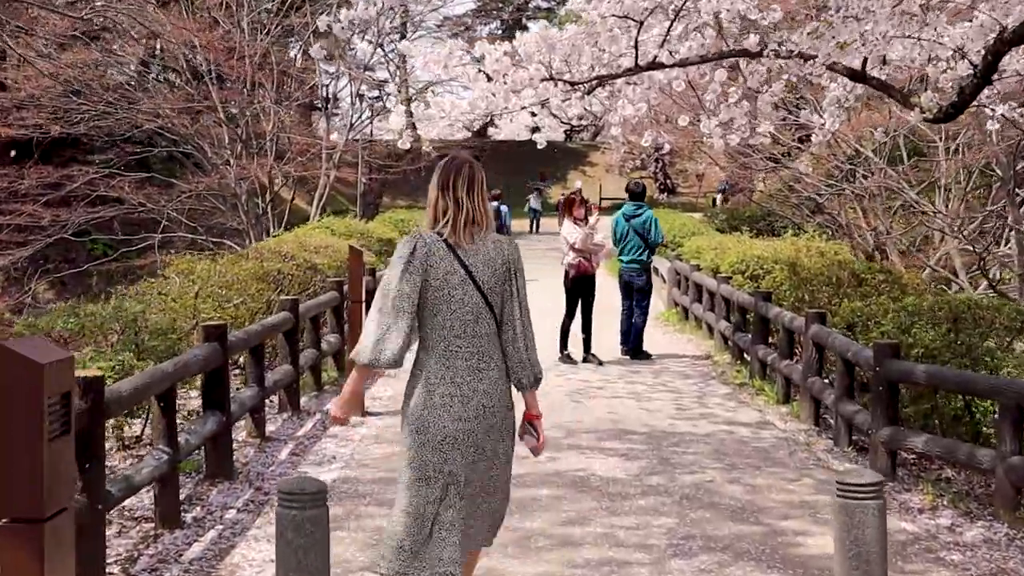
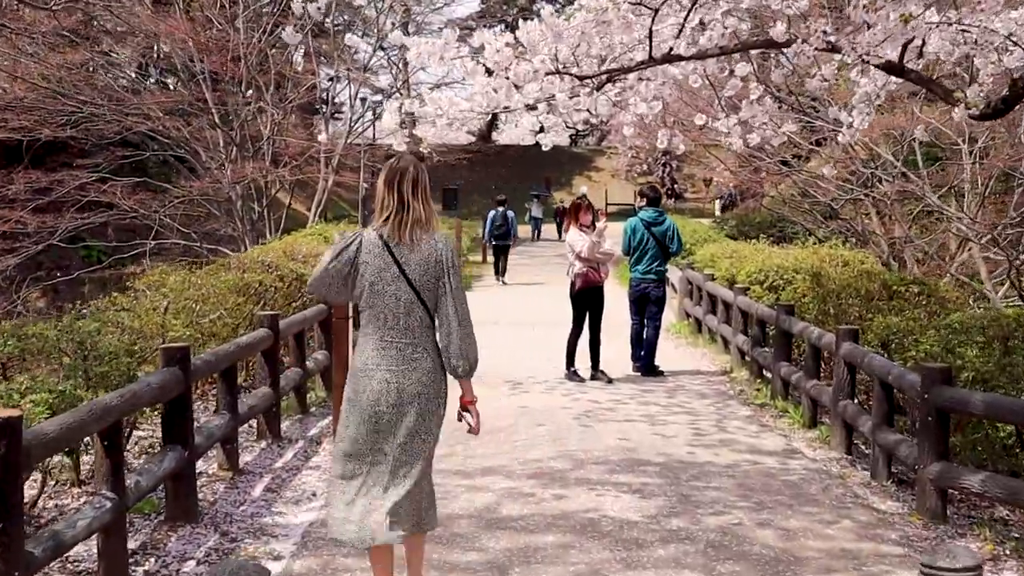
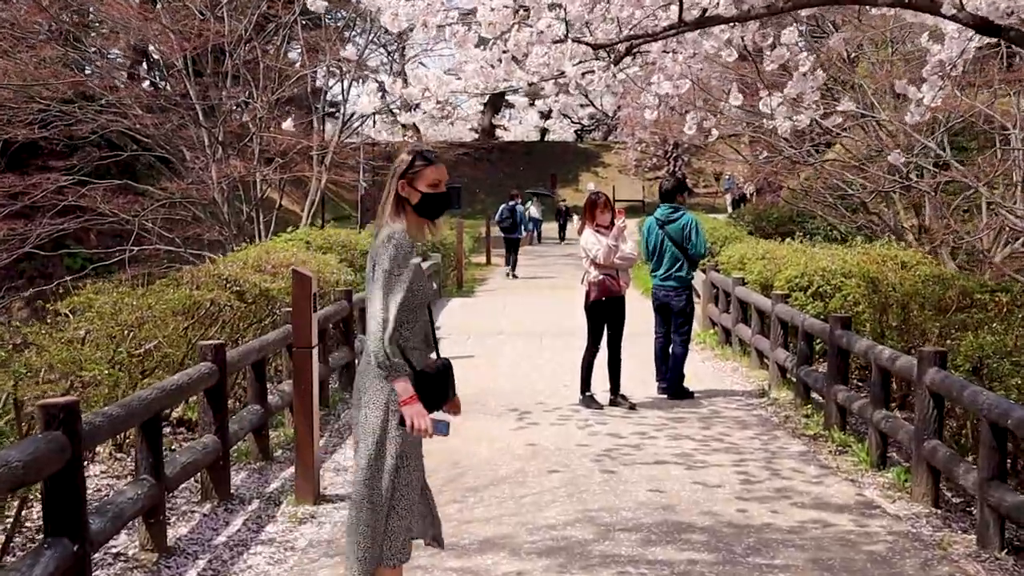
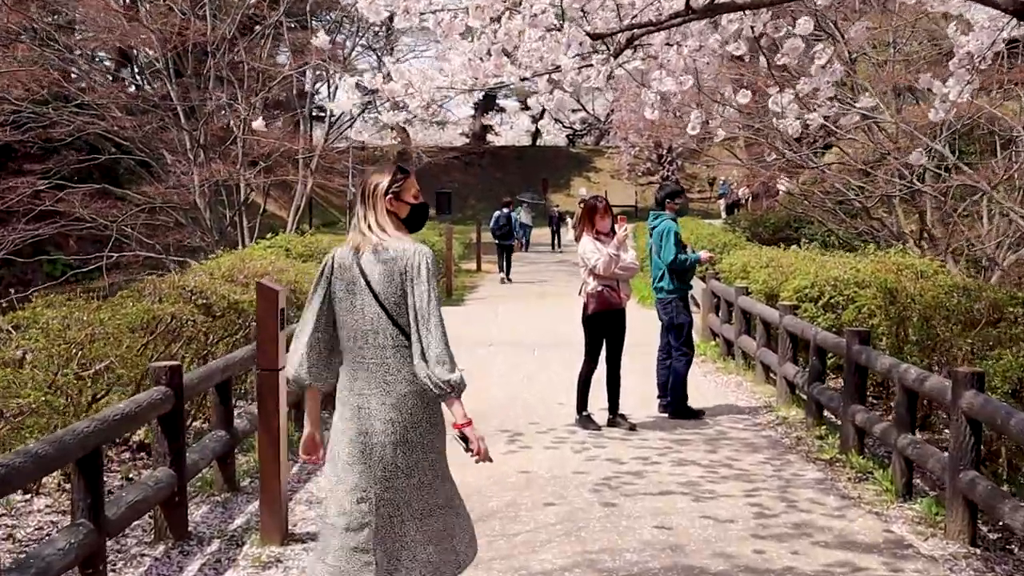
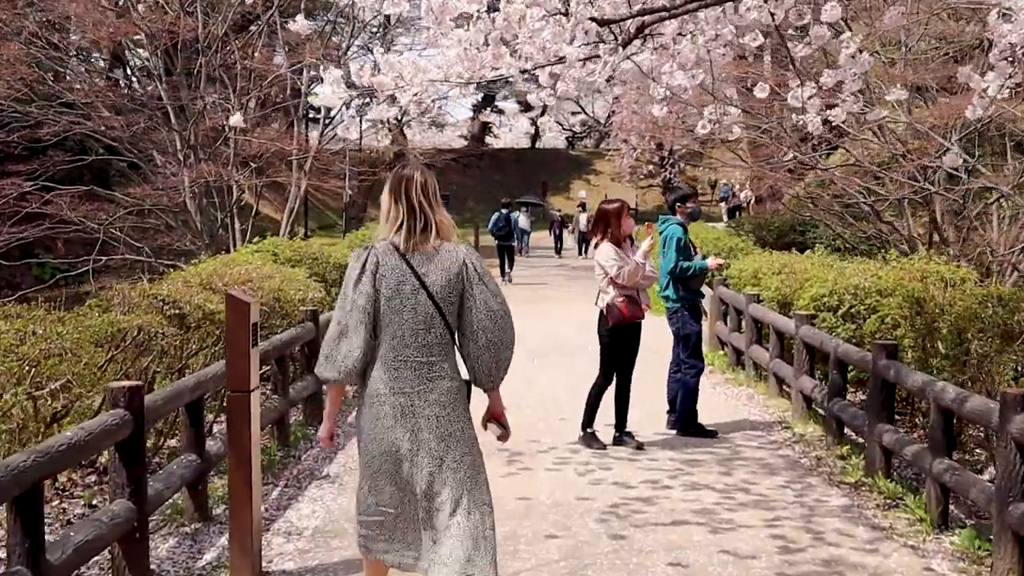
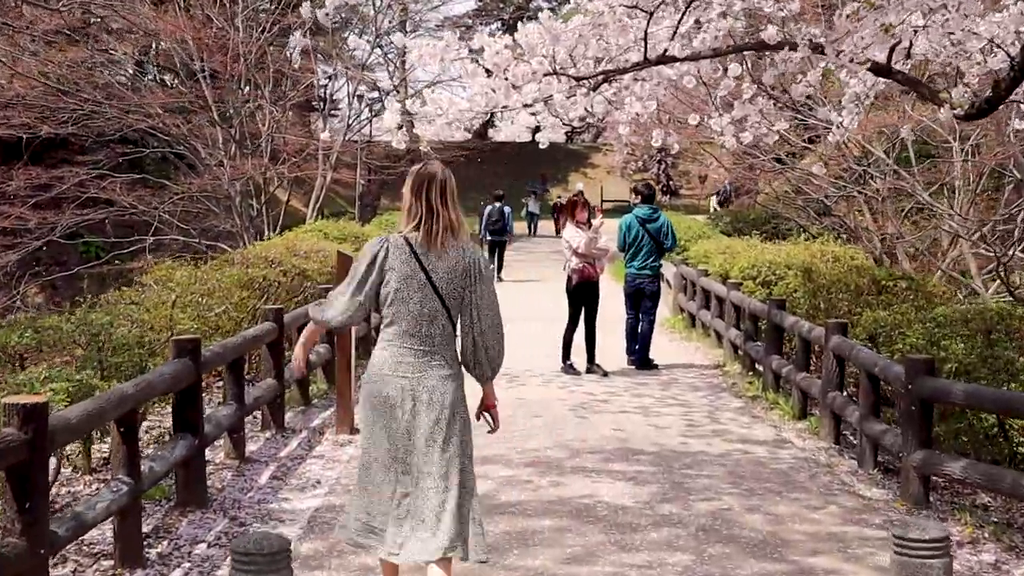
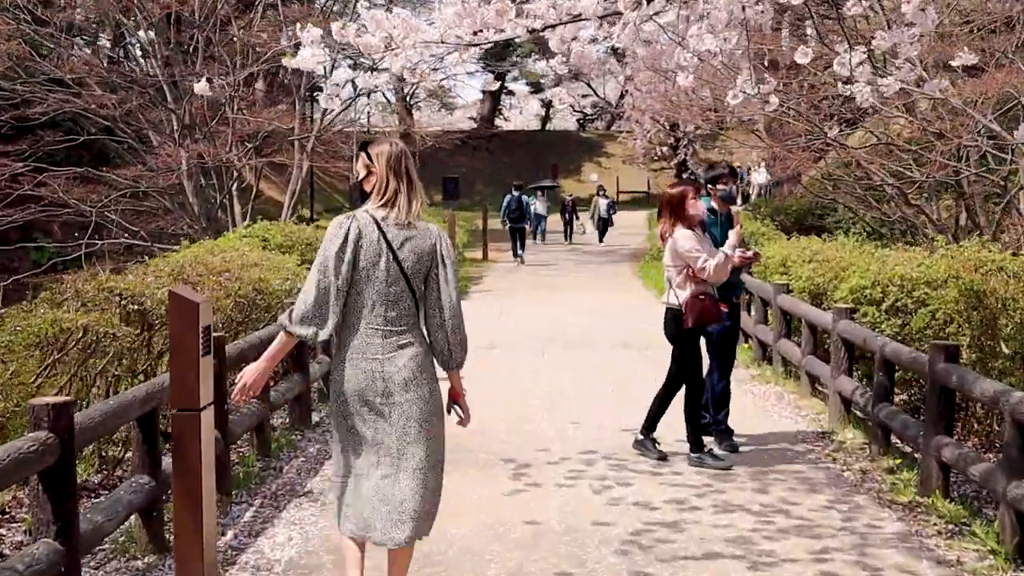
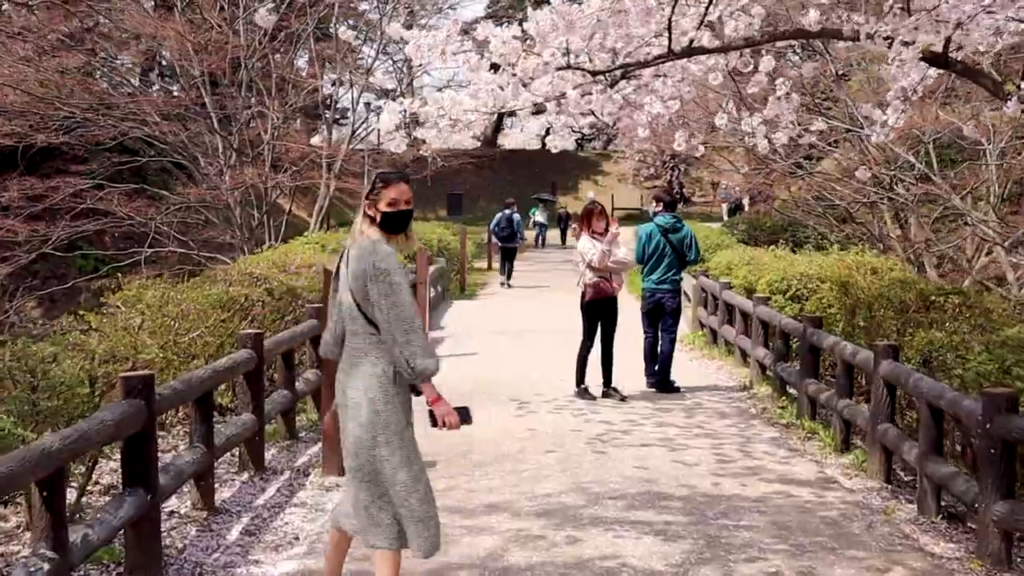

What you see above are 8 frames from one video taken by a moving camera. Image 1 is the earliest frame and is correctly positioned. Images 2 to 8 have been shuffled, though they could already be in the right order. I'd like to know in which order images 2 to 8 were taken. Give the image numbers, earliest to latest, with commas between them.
6, 2, 8, 3, 4, 5, 7
